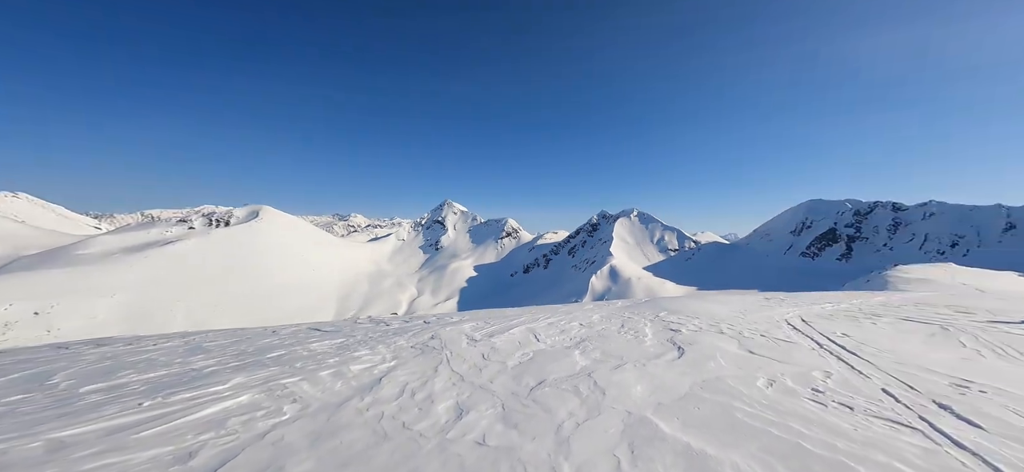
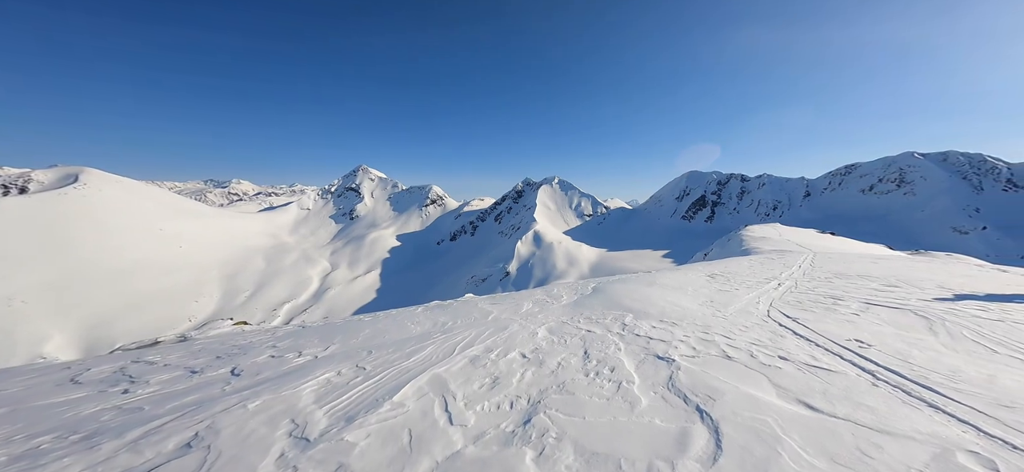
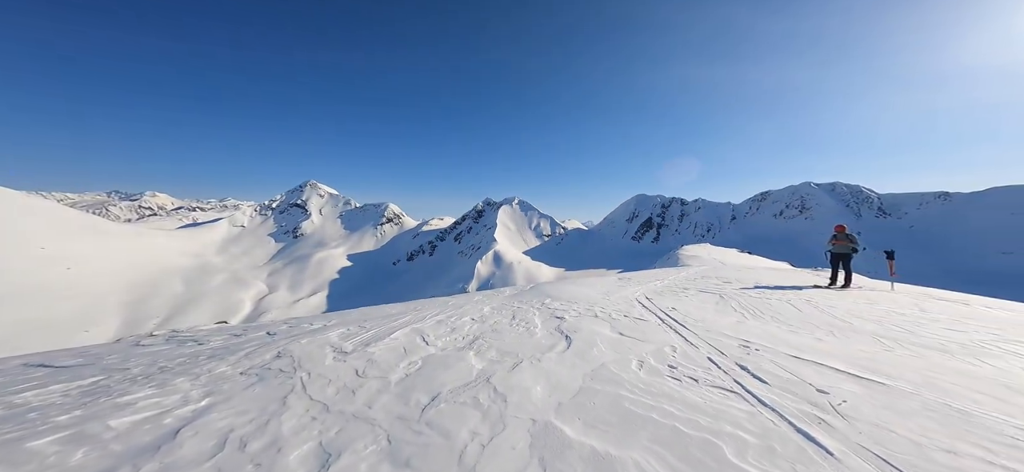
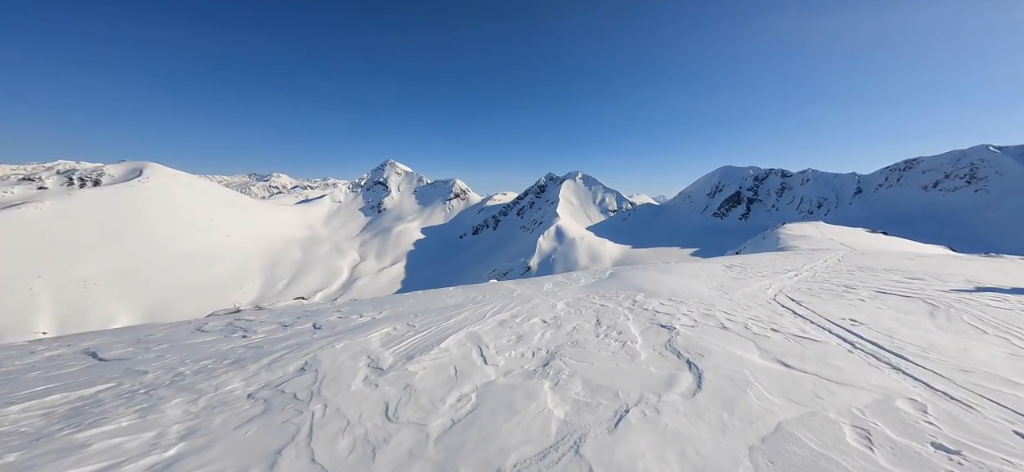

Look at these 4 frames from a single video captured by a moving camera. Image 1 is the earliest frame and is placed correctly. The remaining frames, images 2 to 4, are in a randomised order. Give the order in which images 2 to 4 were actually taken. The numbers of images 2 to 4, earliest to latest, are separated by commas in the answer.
3, 4, 2
